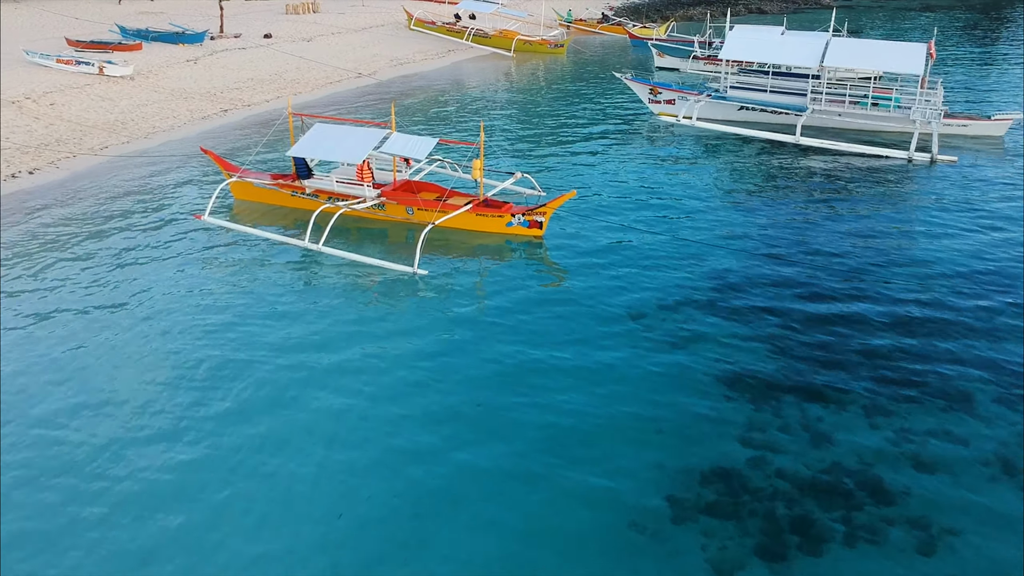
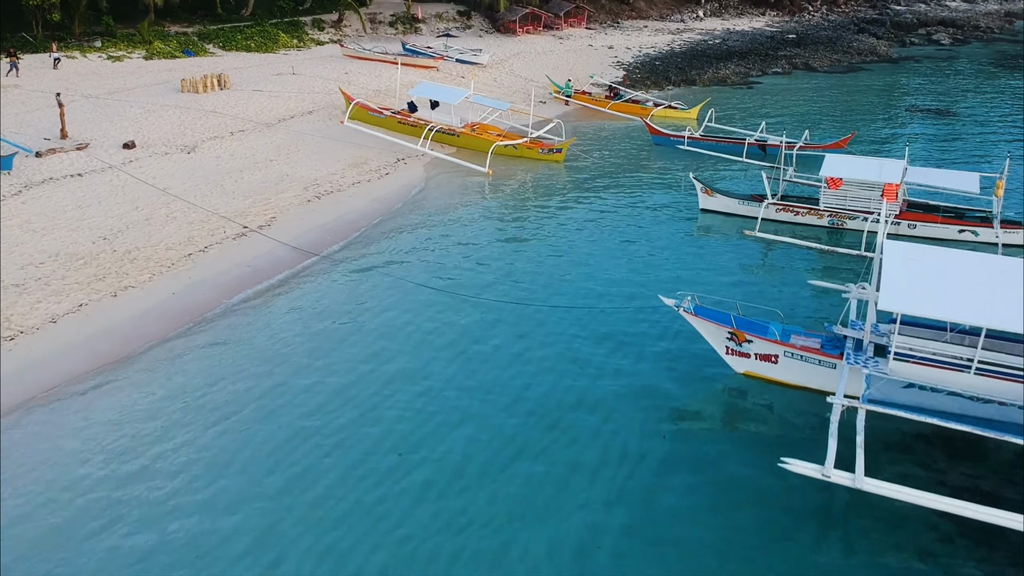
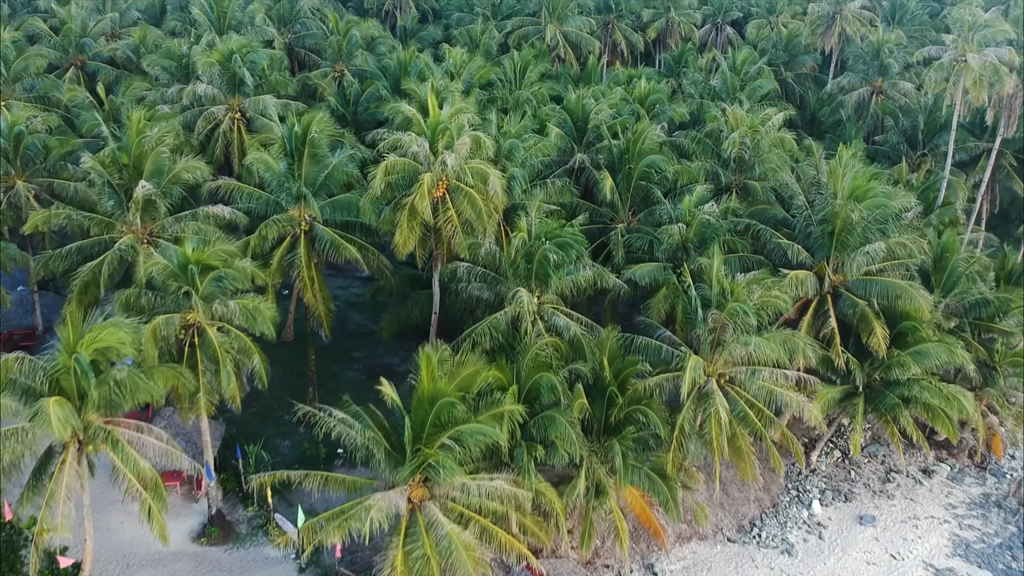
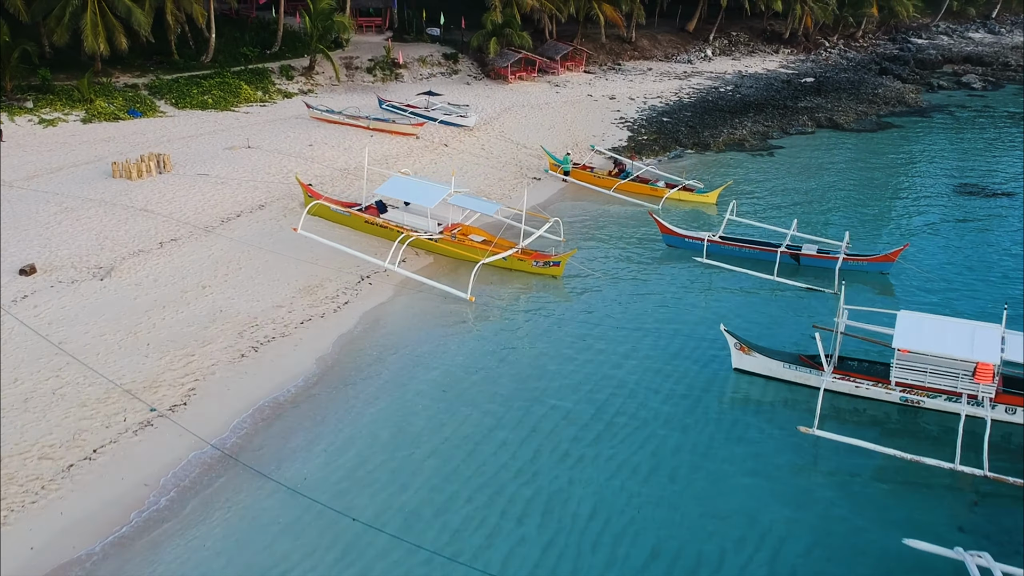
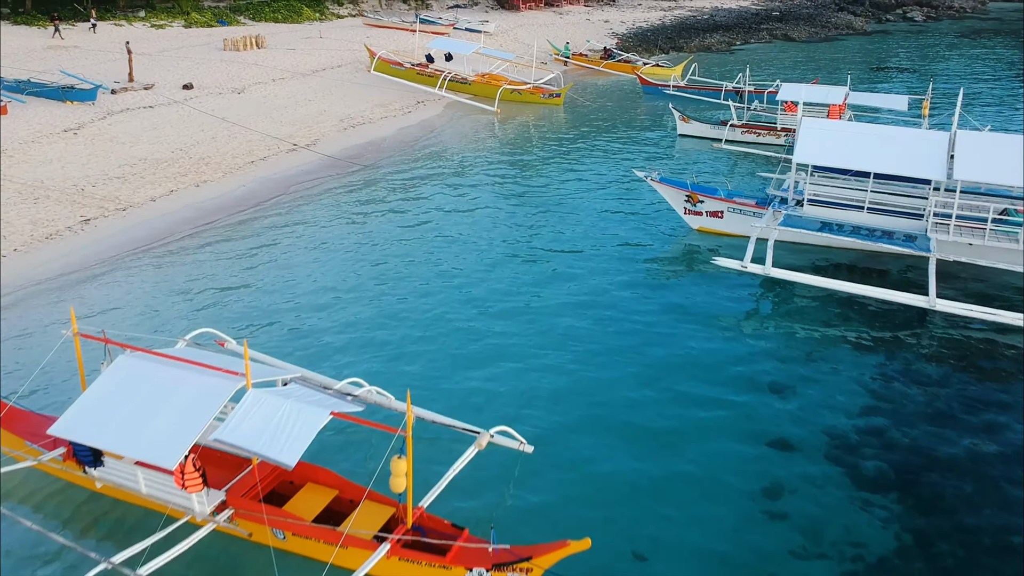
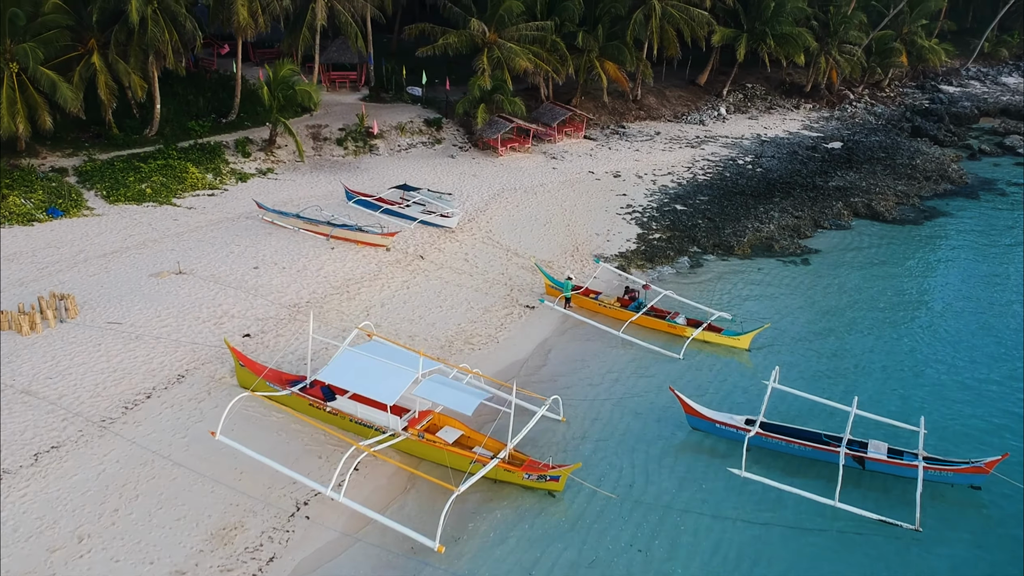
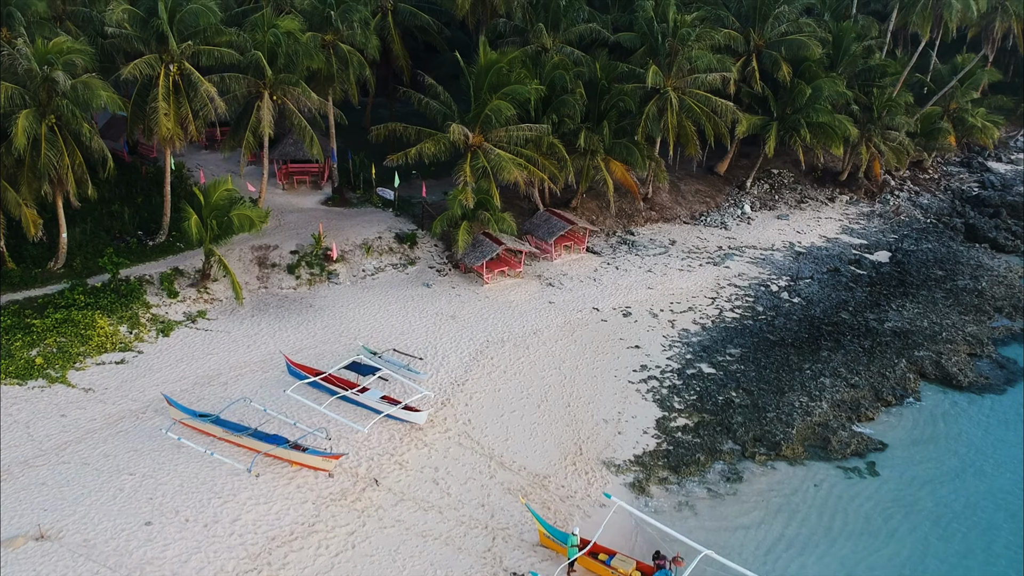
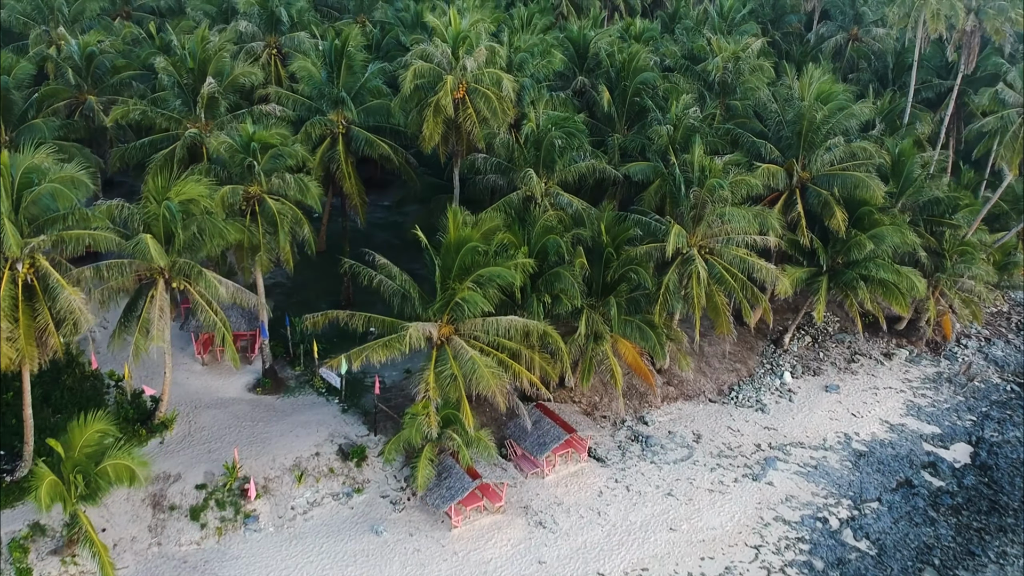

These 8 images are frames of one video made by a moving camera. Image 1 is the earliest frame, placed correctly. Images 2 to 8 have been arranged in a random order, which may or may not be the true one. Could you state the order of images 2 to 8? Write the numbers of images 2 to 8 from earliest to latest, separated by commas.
5, 2, 4, 6, 7, 8, 3
